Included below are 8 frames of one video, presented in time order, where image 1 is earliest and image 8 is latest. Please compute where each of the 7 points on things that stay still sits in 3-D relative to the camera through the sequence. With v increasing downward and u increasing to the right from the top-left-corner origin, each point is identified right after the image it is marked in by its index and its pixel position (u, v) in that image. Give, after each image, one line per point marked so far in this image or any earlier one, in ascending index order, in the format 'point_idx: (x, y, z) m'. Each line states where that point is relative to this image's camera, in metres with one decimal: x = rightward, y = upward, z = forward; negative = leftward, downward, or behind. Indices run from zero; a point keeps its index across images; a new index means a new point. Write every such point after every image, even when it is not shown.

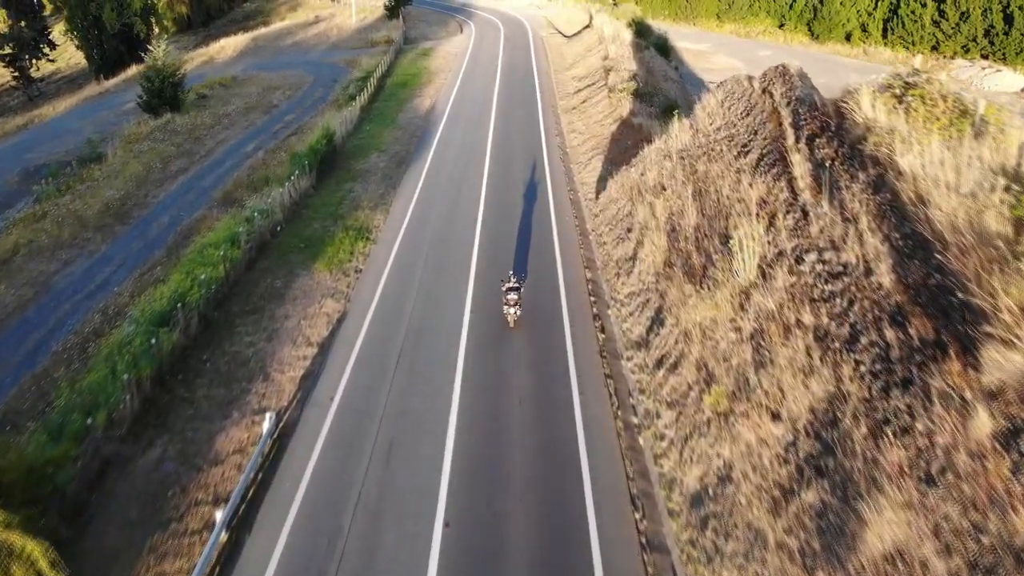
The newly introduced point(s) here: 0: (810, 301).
0: (+3.8, -0.2, +12.1) m
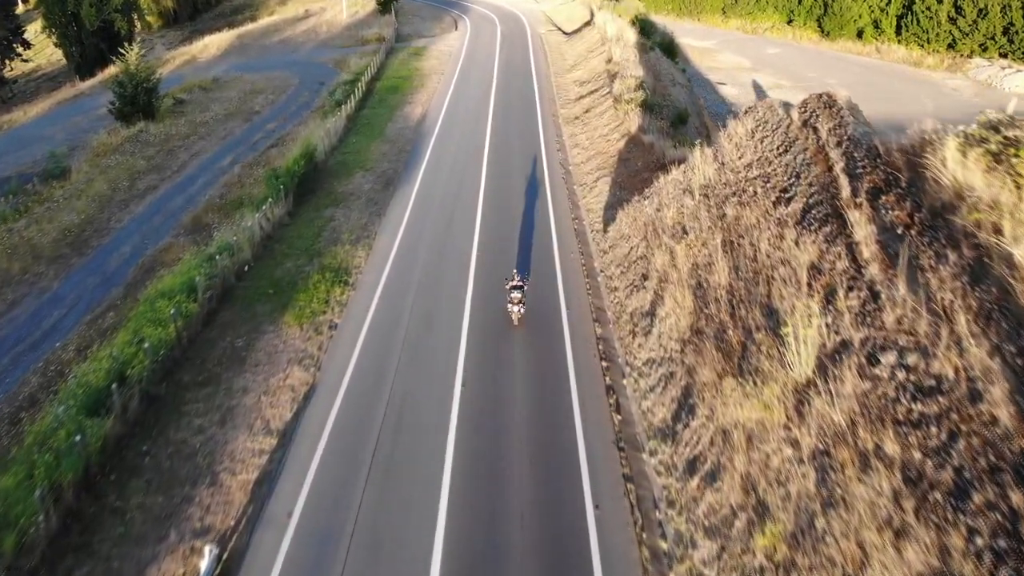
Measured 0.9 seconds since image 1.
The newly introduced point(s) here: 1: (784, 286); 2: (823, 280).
0: (+3.8, -1.3, +9.5) m
1: (+3.7, 0.0, +12.9) m
2: (+4.0, +0.1, +12.2) m
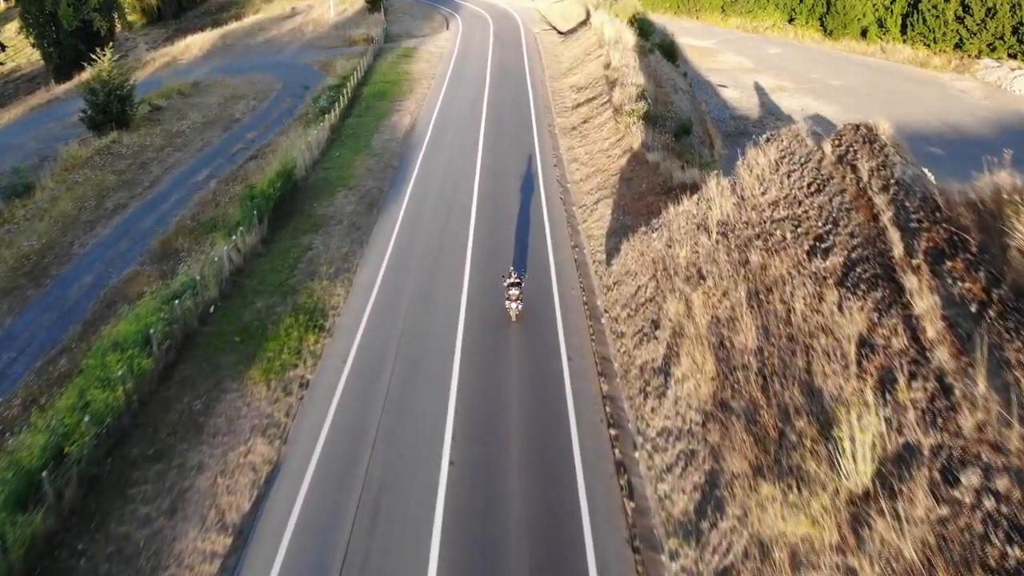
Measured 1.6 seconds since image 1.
0: (+3.7, -2.2, +7.6) m
1: (+3.6, -0.8, +11.0) m
2: (+3.9, -0.8, +10.2) m
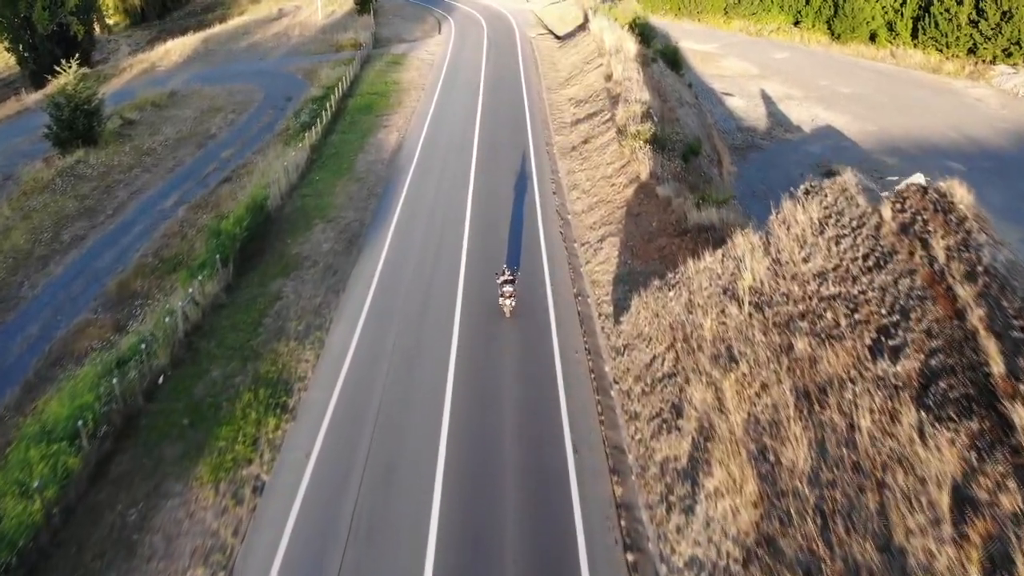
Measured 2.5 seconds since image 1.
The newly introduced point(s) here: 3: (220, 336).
0: (+3.7, -3.4, +5.2) m
1: (+3.6, -2.0, +8.6) m
2: (+3.9, -2.0, +7.9) m
3: (-5.4, -0.9, +17.7) m
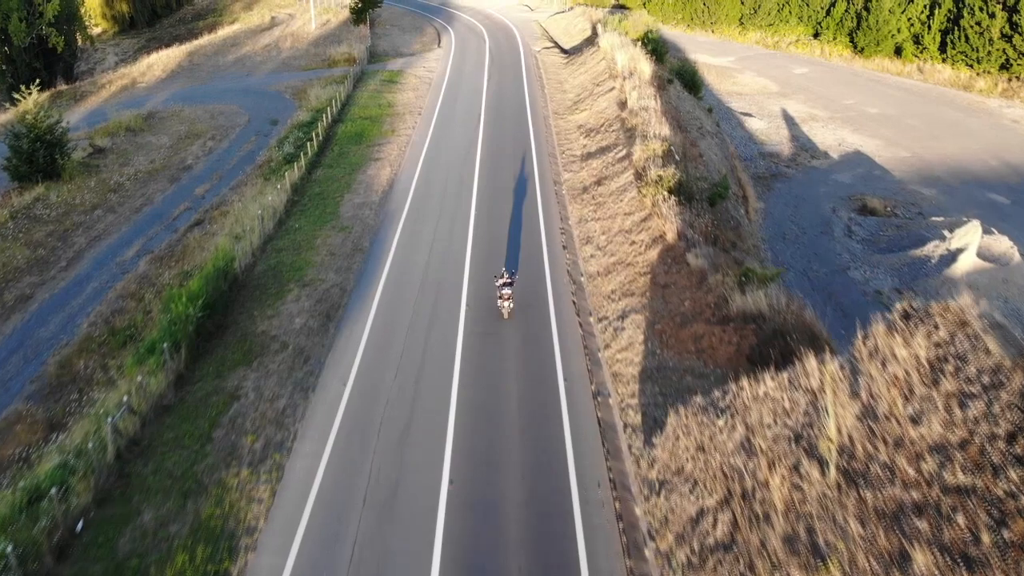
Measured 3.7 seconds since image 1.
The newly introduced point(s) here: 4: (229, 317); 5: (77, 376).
0: (+3.8, -5.1, +2.0) m
1: (+3.6, -3.7, +5.3) m
2: (+3.9, -3.6, +4.6) m
3: (-5.3, -2.6, +14.5) m
4: (-5.8, -0.6, +19.5) m
5: (-8.8, -1.7, +19.3) m
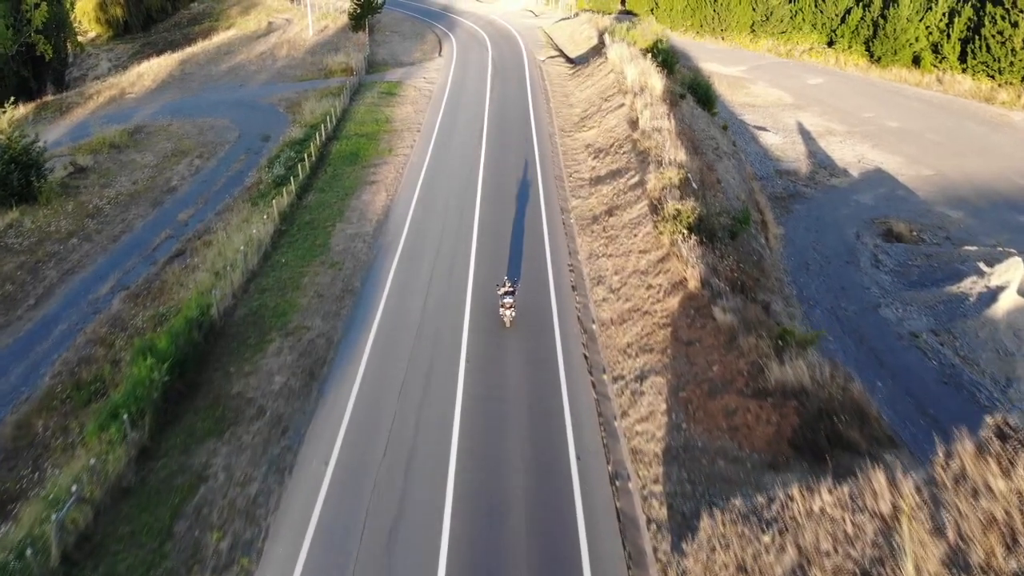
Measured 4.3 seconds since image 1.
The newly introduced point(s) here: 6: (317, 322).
0: (+3.8, -6.1, 0.0) m
1: (+3.7, -4.7, +3.4) m
2: (+4.0, -4.7, +2.7) m
3: (-5.2, -3.6, +12.6) m
4: (-5.7, -1.6, +17.6) m
5: (-8.7, -2.7, +17.4) m
6: (-4.0, -0.8, +19.5) m
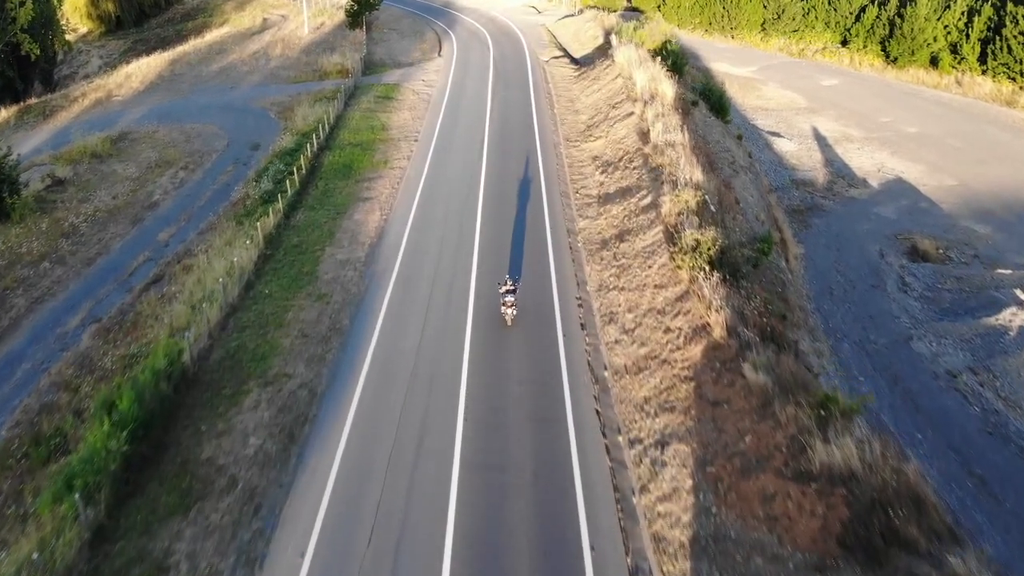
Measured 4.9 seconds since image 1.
0: (+3.9, -7.1, -1.8) m
1: (+3.7, -5.7, +1.6) m
2: (+4.0, -5.6, +0.9) m
3: (-5.2, -4.4, +10.8) m
4: (-5.6, -2.4, +15.8) m
5: (-8.6, -3.5, +15.6) m
6: (-3.9, -1.6, +17.7) m
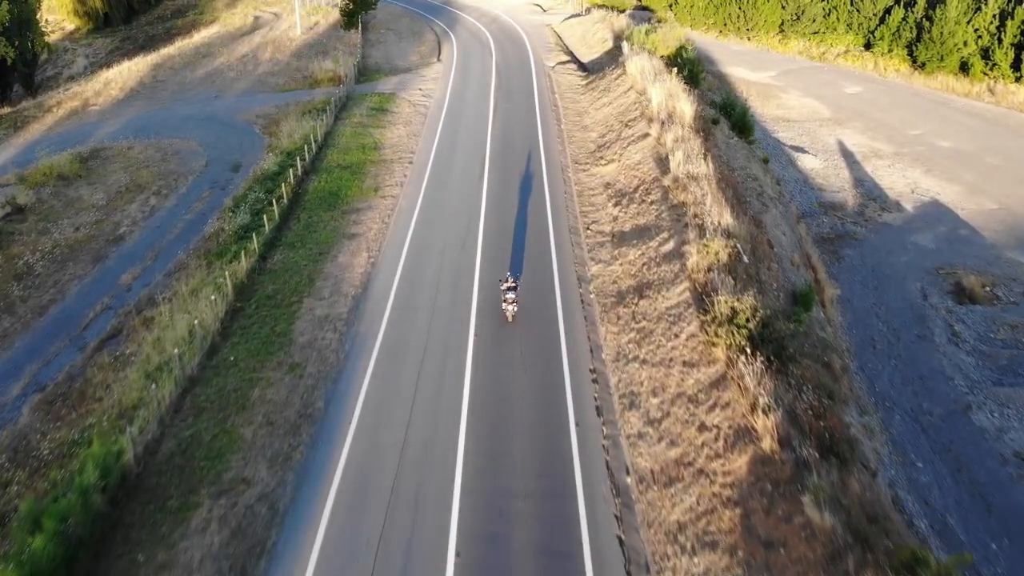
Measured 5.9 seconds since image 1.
0: (+3.8, -8.7, -4.5) m
1: (+3.7, -7.2, -1.2) m
2: (+4.0, -7.2, -1.9) m
3: (-5.1, -5.9, +8.0) m
4: (-5.6, -3.7, +13.0) m
5: (-8.6, -4.9, +12.8) m
6: (-3.8, -2.9, +14.9) m
